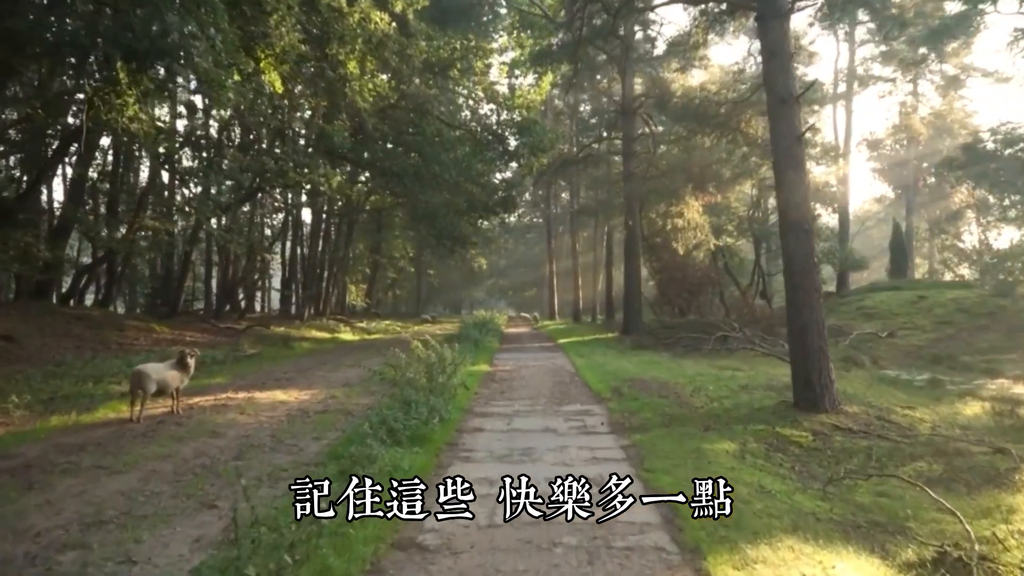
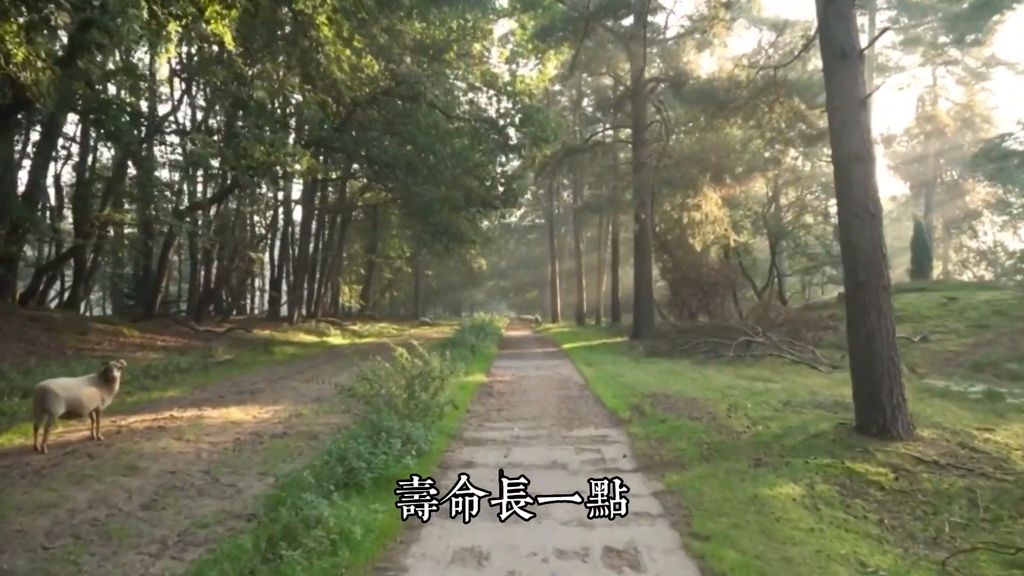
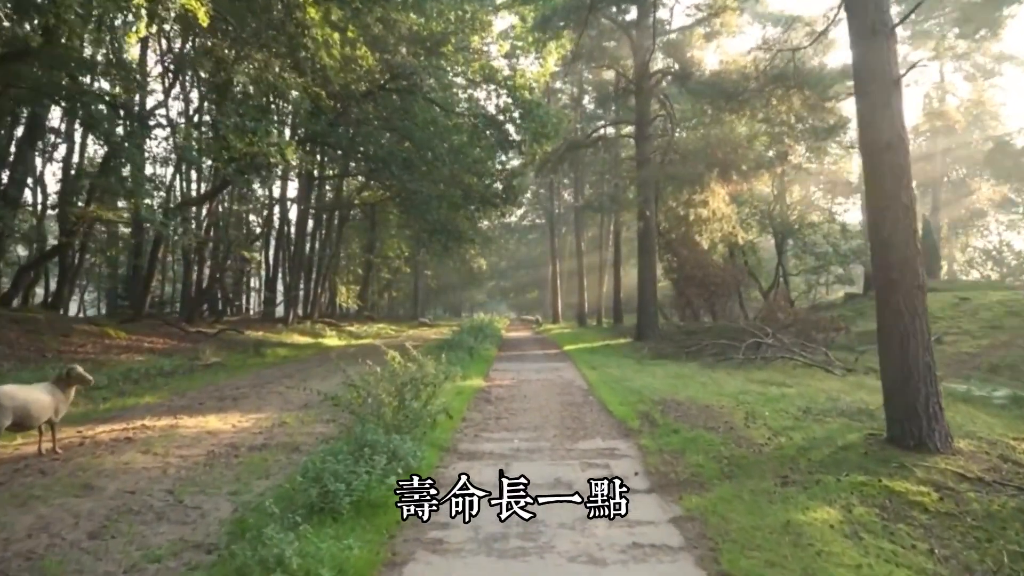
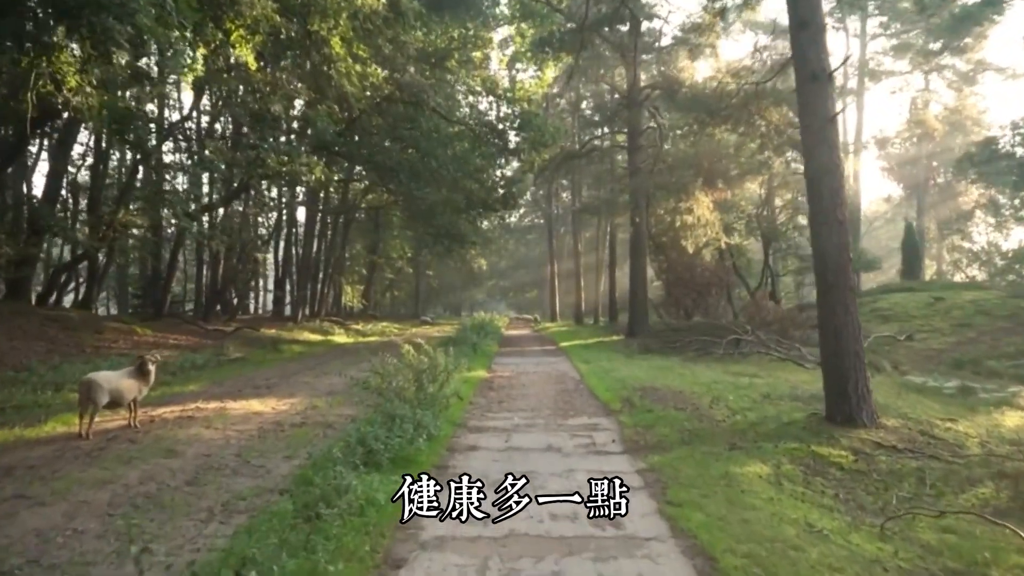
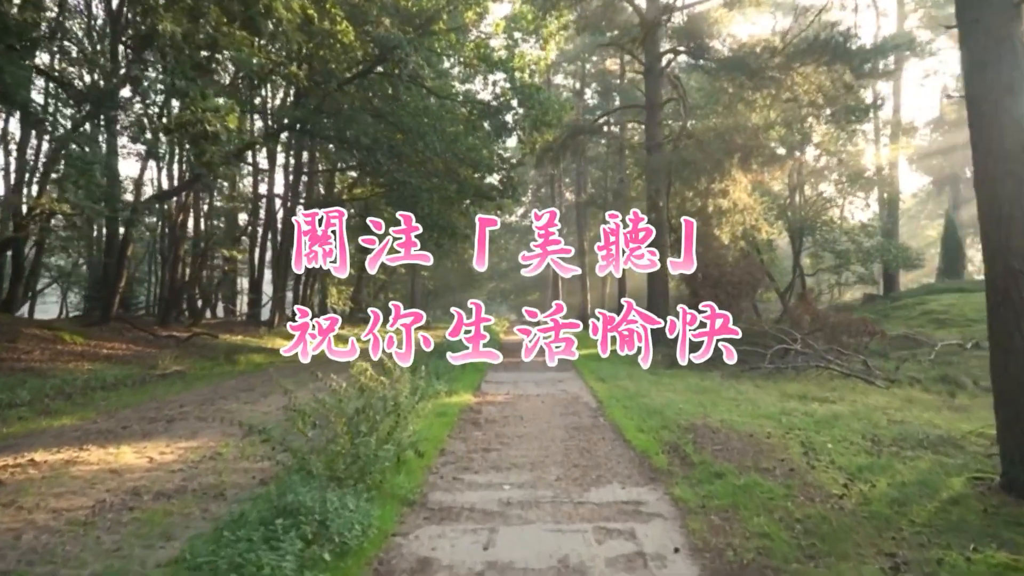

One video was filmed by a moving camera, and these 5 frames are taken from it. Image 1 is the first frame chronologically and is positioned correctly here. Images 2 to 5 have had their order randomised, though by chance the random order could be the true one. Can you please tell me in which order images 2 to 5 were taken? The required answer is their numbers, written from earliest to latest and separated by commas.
4, 2, 3, 5
